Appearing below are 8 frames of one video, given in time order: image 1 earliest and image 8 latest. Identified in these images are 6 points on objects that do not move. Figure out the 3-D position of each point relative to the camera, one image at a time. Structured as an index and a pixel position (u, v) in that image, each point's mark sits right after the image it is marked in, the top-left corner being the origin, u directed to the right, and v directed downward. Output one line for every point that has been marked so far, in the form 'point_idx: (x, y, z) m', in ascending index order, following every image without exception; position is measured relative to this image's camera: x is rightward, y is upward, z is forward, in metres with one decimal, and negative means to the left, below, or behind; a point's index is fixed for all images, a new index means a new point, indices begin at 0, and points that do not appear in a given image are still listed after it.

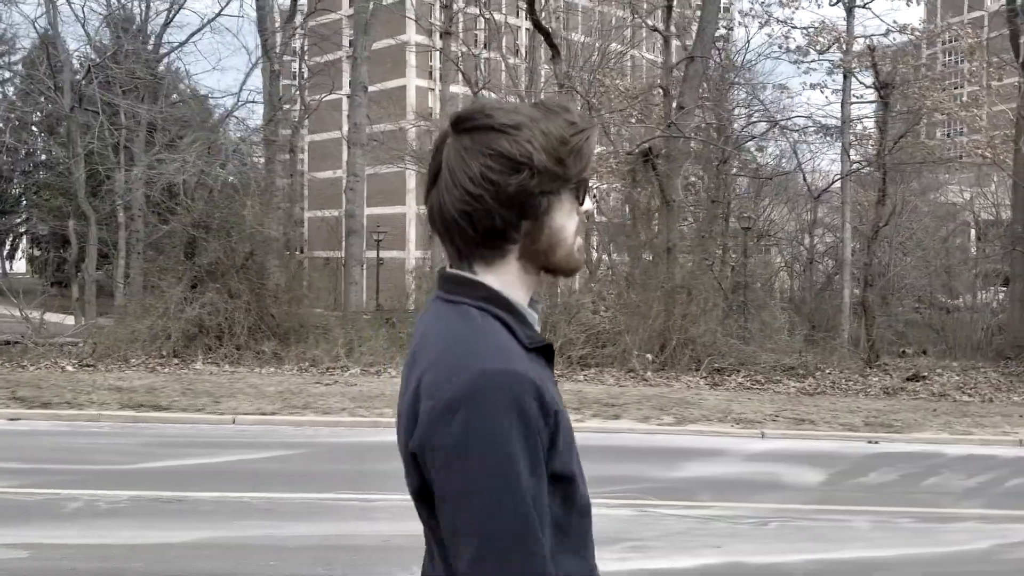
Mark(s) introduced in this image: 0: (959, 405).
0: (+7.2, -1.9, +12.1) m
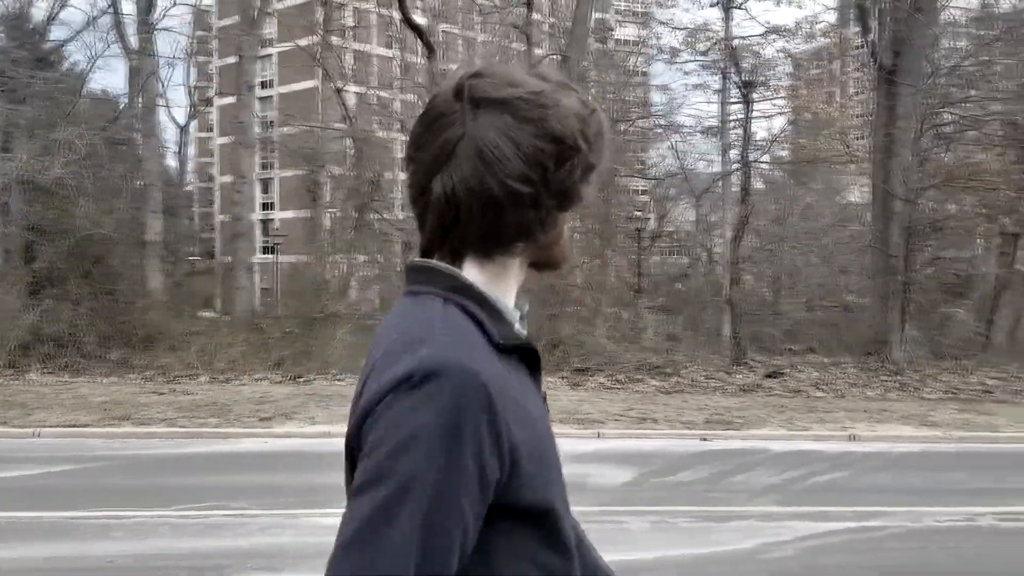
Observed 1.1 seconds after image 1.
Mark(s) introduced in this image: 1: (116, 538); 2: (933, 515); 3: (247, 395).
0: (+4.8, -1.8, +12.1) m
1: (-3.1, -2.0, +5.9) m
2: (+3.7, -1.9, +6.4) m
3: (-4.0, -1.6, +11.2) m
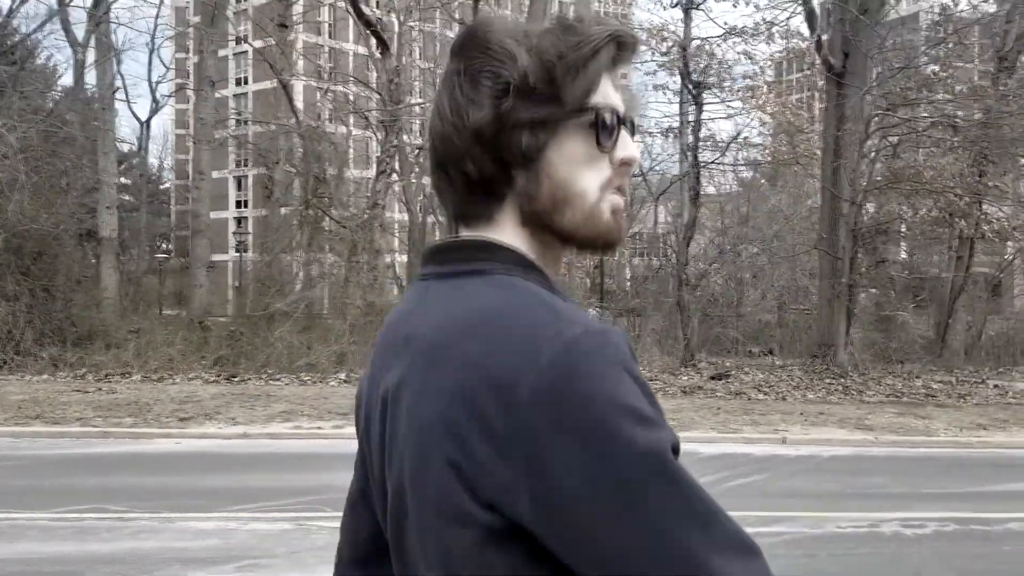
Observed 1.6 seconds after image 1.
0: (+3.8, -1.9, +12.0) m
1: (-4.0, -1.9, +5.6) m
2: (+2.8, -2.0, +6.2) m
3: (-5.0, -1.6, +11.0) m
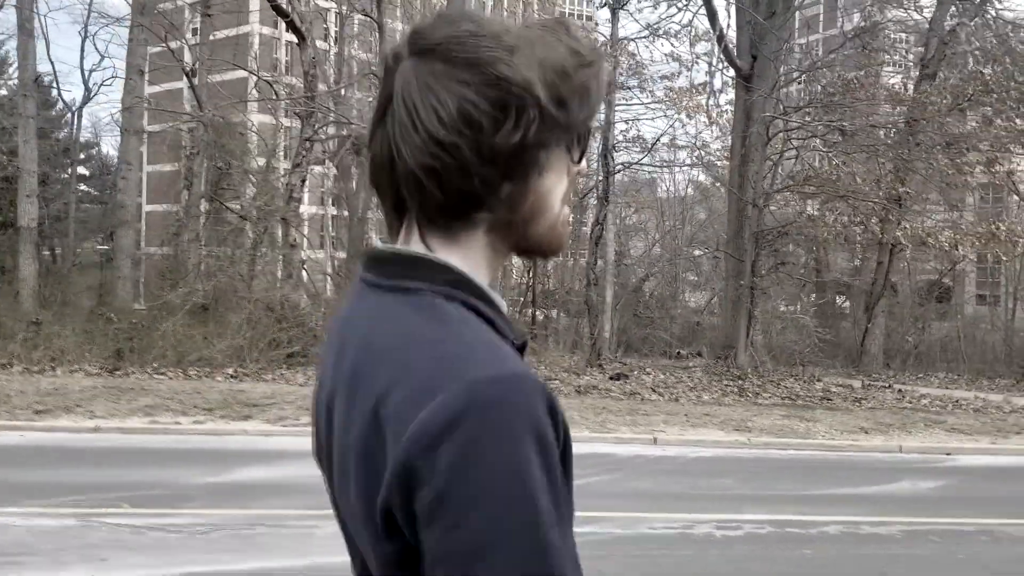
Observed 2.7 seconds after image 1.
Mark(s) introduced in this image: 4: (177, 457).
0: (+2.0, -1.9, +12.0) m
1: (-5.6, -1.8, +5.3) m
2: (+1.2, -1.9, +6.1) m
3: (-6.7, -1.4, +10.6) m
4: (-3.4, -1.7, +7.6) m
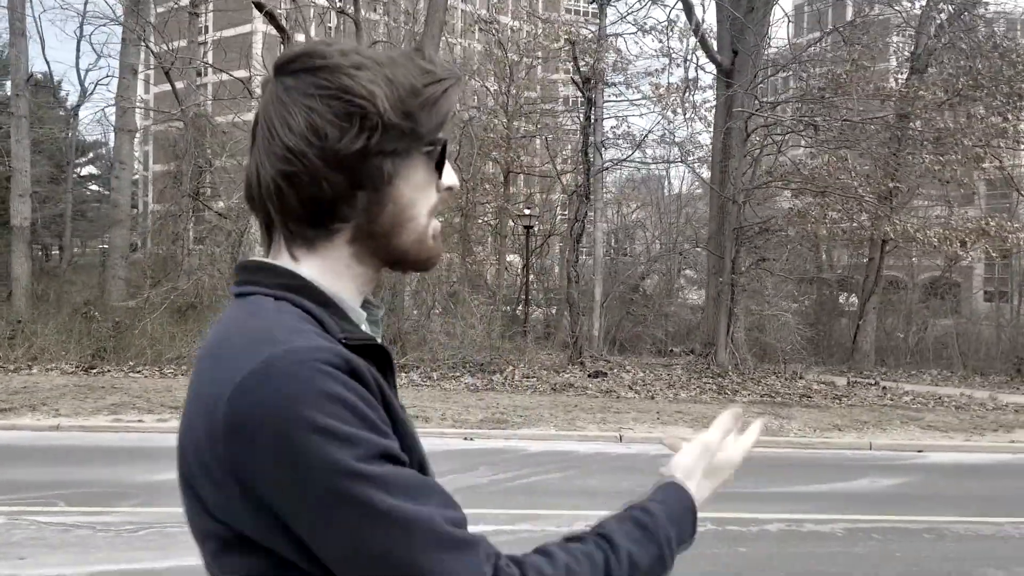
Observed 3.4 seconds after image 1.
0: (+1.6, -1.8, +11.9) m
1: (-6.1, -1.8, +5.4) m
2: (+0.7, -1.9, +6.1) m
3: (-7.2, -1.4, +10.7) m
4: (-3.9, -1.7, +7.6) m
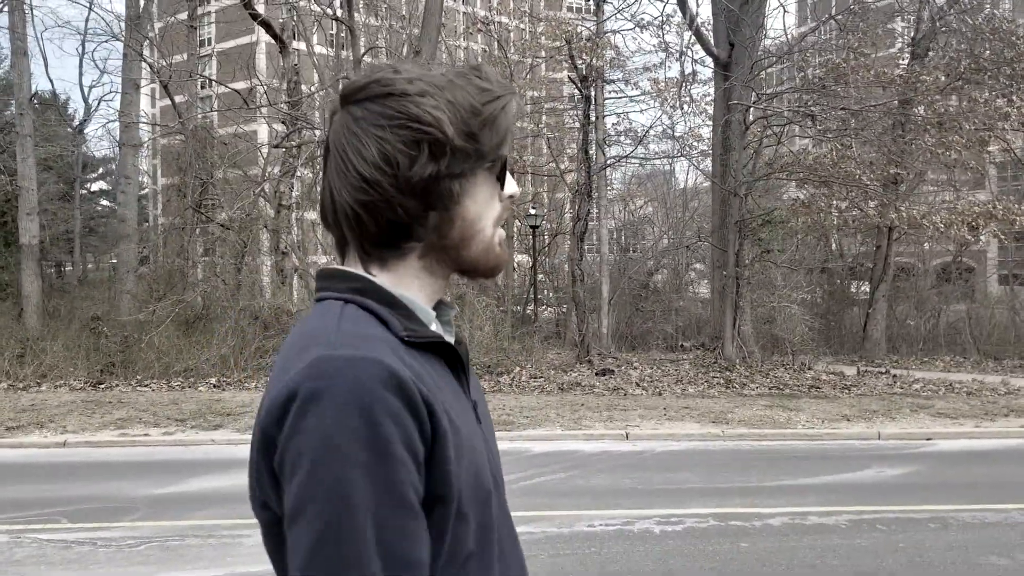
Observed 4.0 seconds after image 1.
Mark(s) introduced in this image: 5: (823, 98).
0: (+1.7, -1.8, +11.8) m
1: (-6.1, -2.0, +5.5) m
2: (+0.7, -1.9, +6.1) m
3: (-7.1, -1.7, +10.8) m
4: (-3.9, -1.9, +7.7) m
5: (+5.9, +3.6, +14.1) m
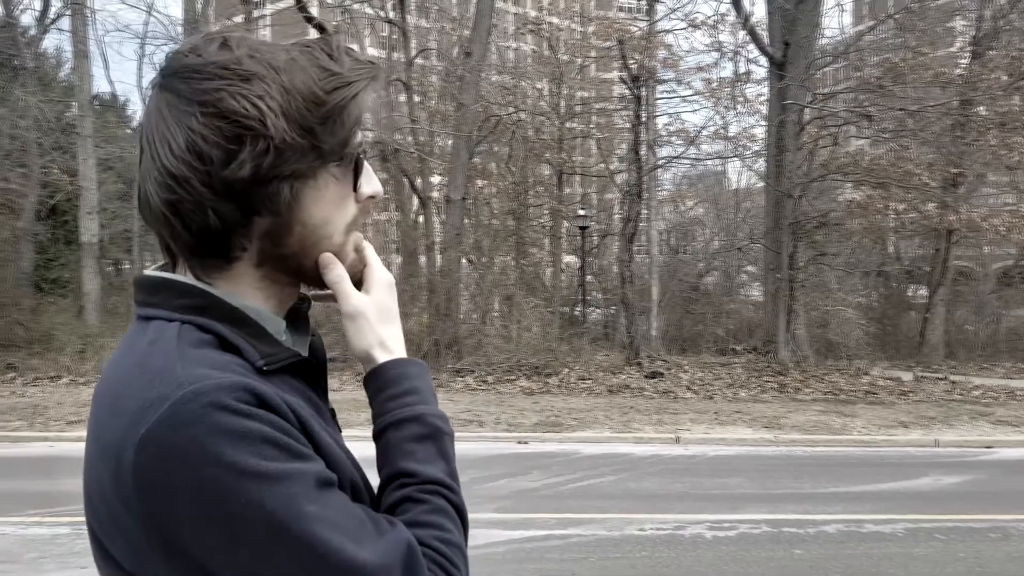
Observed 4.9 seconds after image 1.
0: (+2.5, -1.8, +11.8) m
1: (-5.7, -2.0, +5.9) m
2: (+1.1, -1.9, +6.1) m
3: (-6.4, -1.7, +11.3) m
4: (-3.4, -1.9, +8.0) m
5: (+6.8, +3.5, +13.8) m
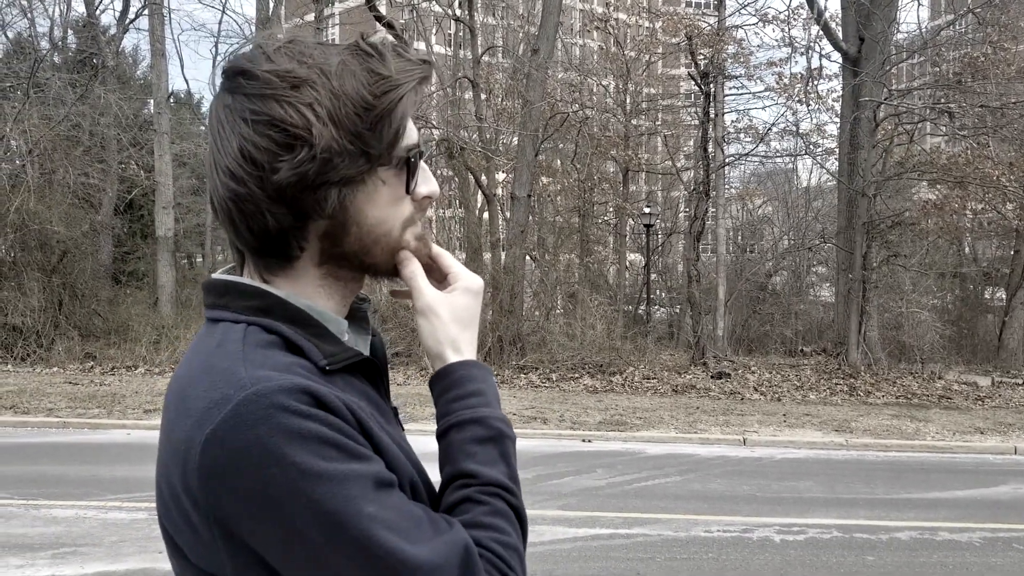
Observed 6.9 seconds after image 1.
0: (+3.5, -1.8, +11.7) m
1: (-5.1, -2.0, +6.6) m
2: (+1.7, -1.9, +6.1) m
3: (-5.3, -1.6, +12.0) m
4: (-2.6, -1.9, +8.4) m
5: (+8.1, +3.5, +13.3) m
